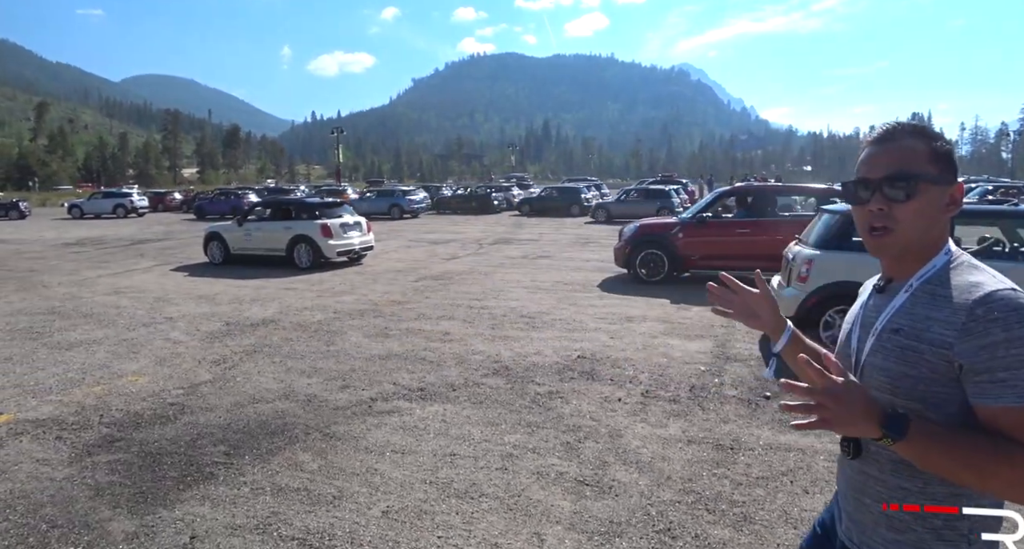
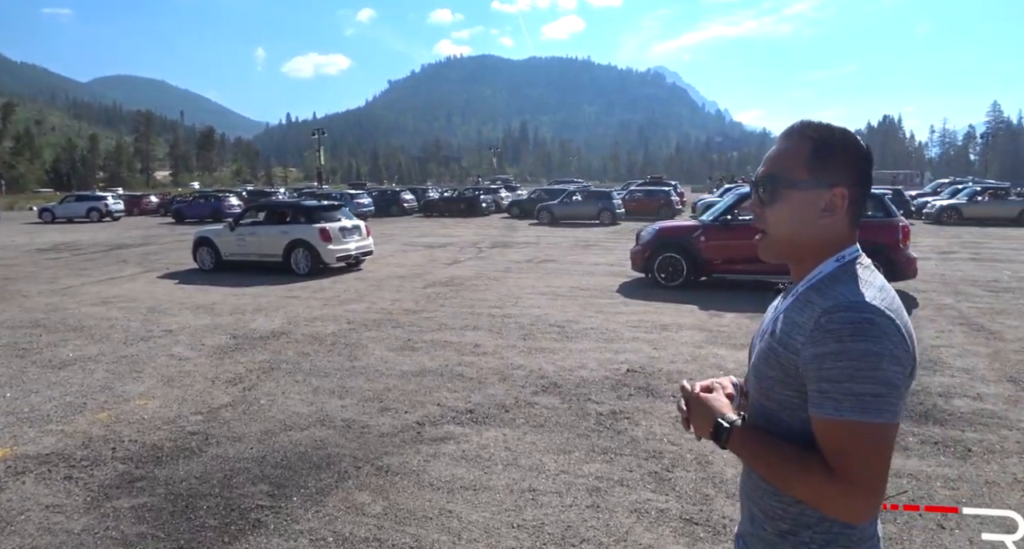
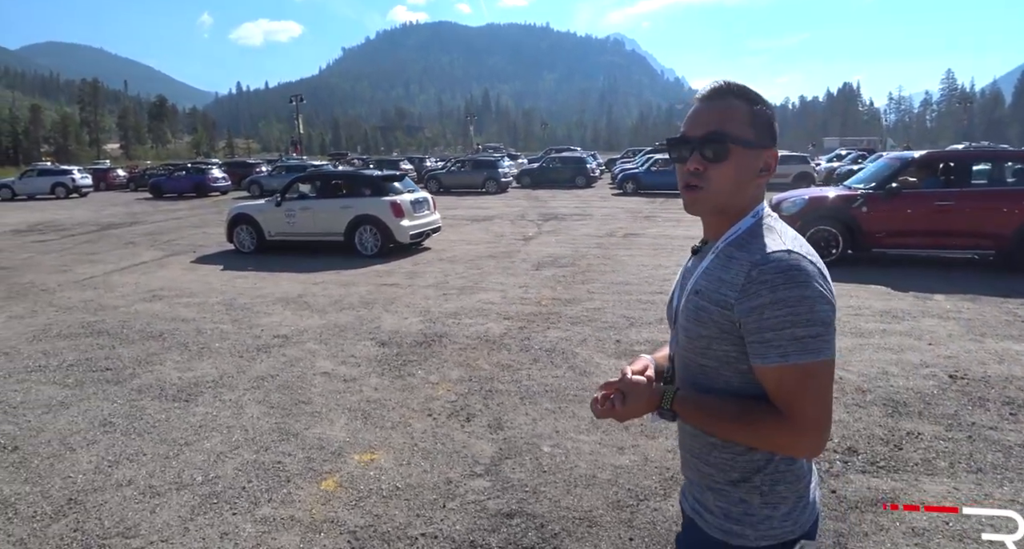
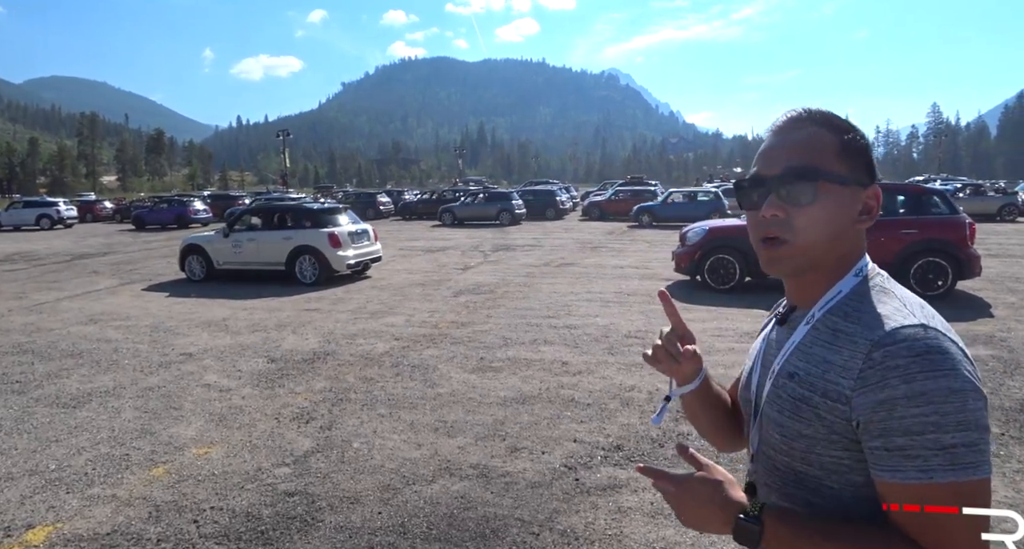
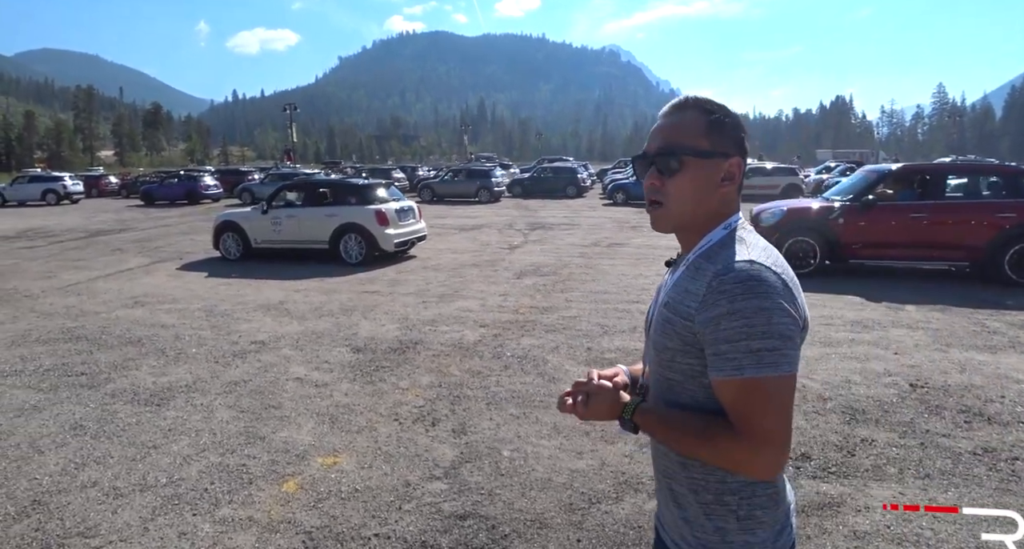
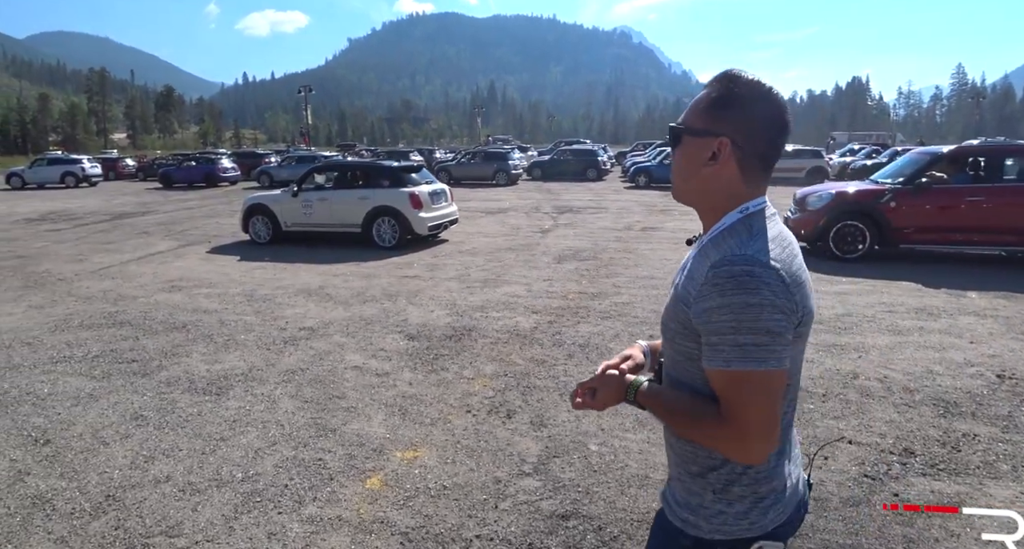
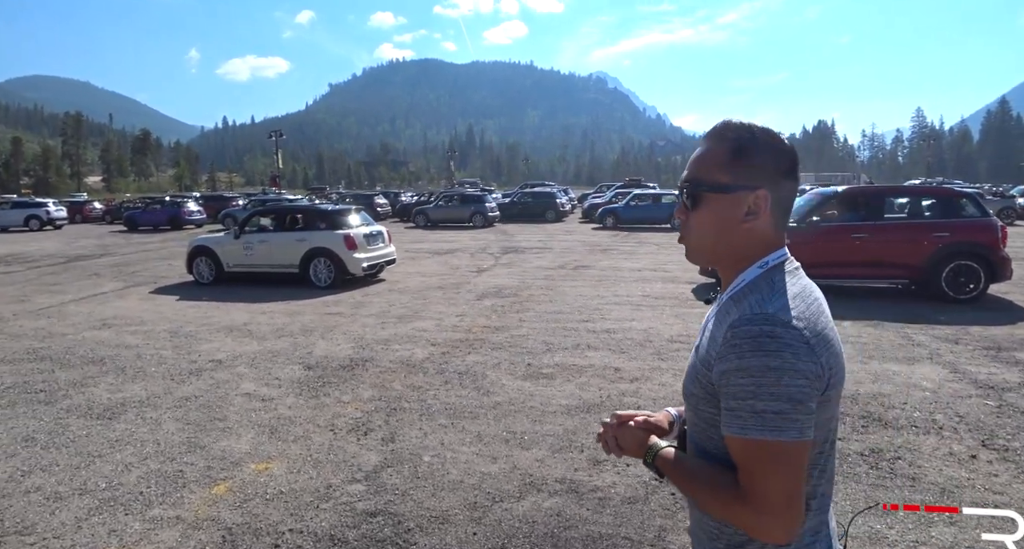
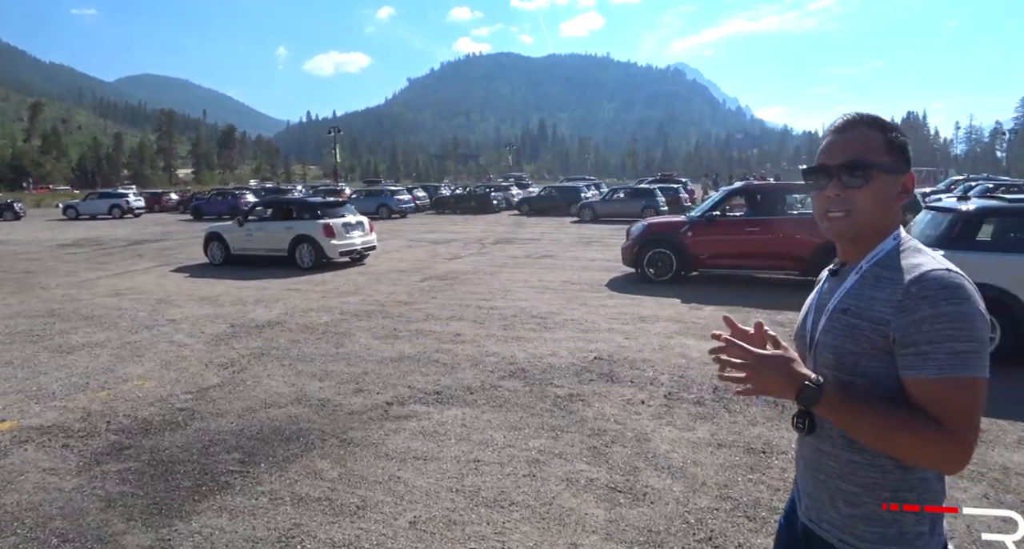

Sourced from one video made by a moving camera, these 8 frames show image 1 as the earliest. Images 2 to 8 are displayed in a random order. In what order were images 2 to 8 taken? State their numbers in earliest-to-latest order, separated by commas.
8, 2, 4, 7, 5, 3, 6
